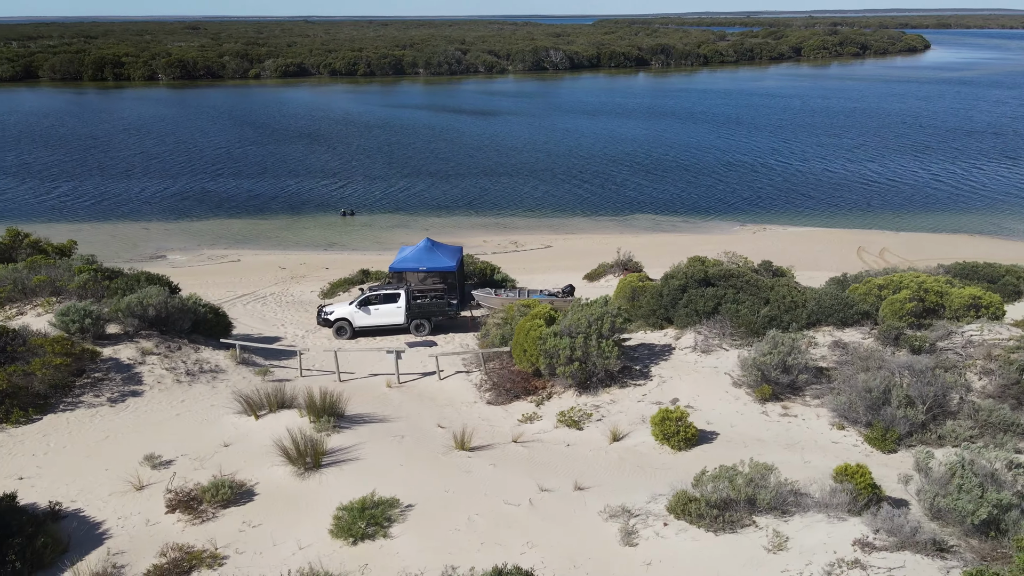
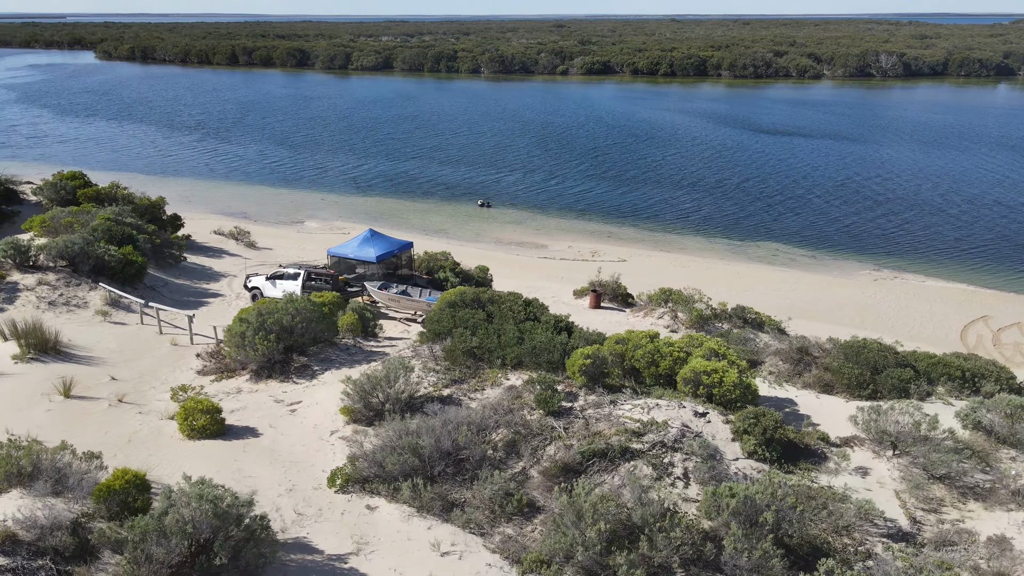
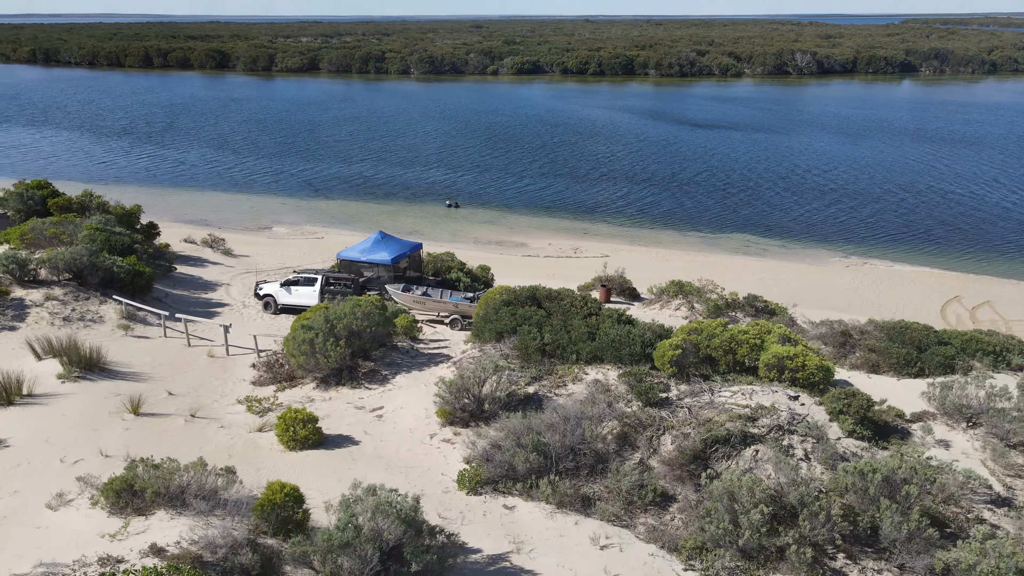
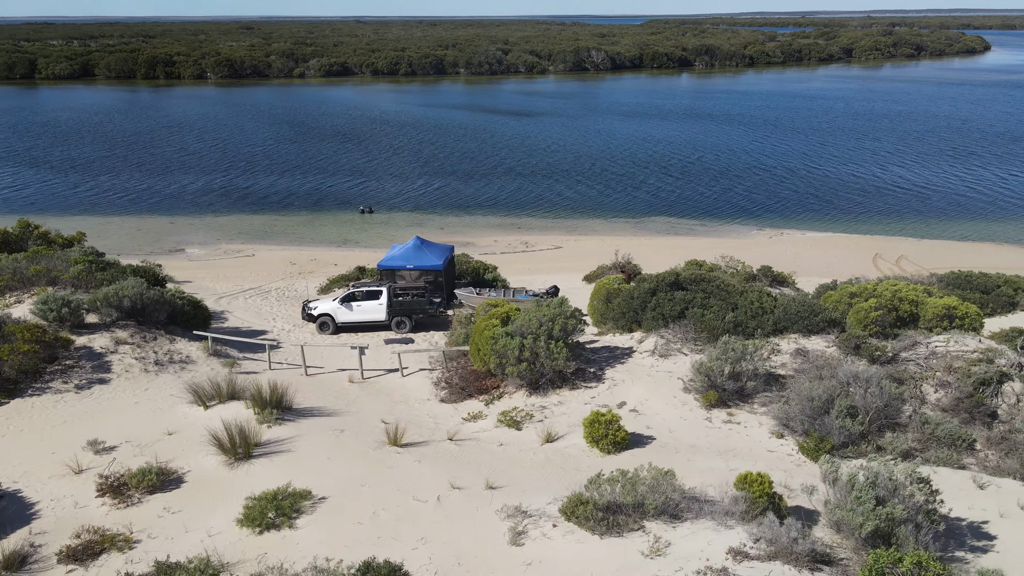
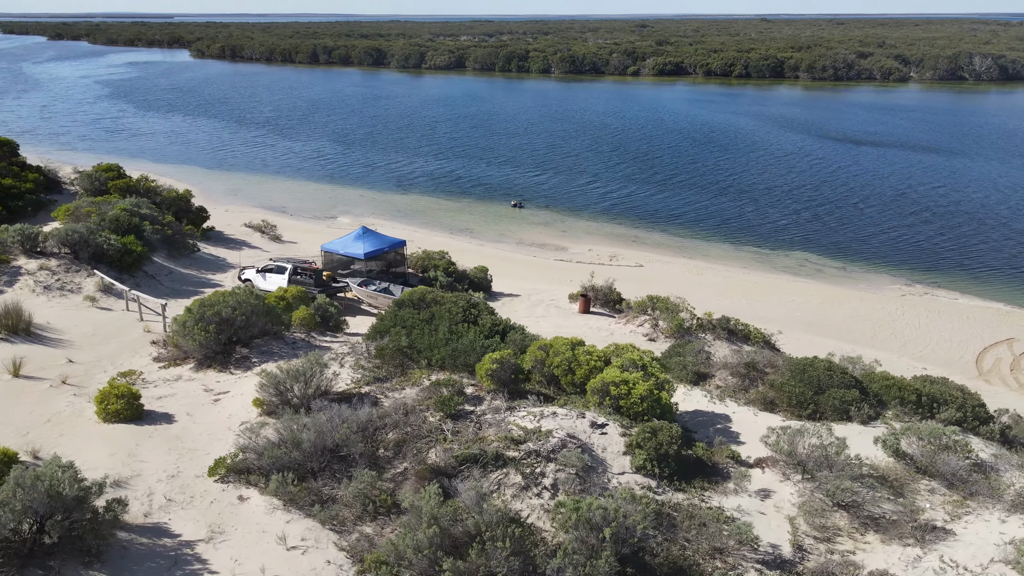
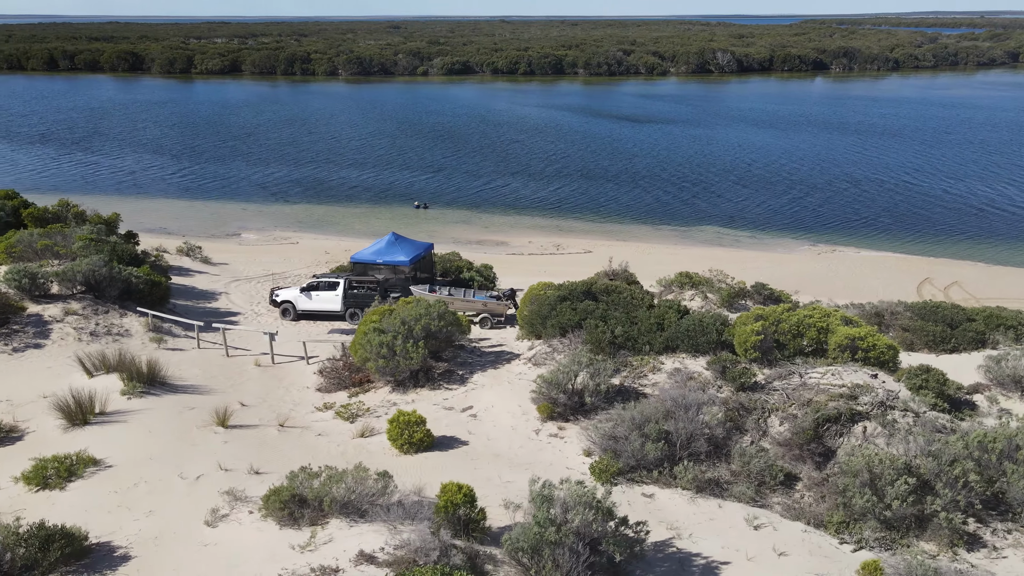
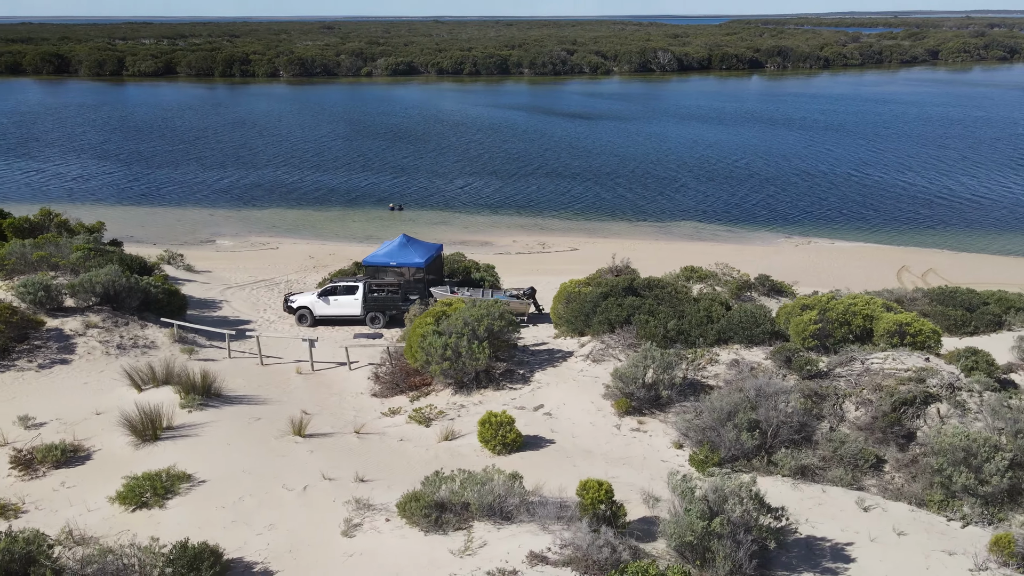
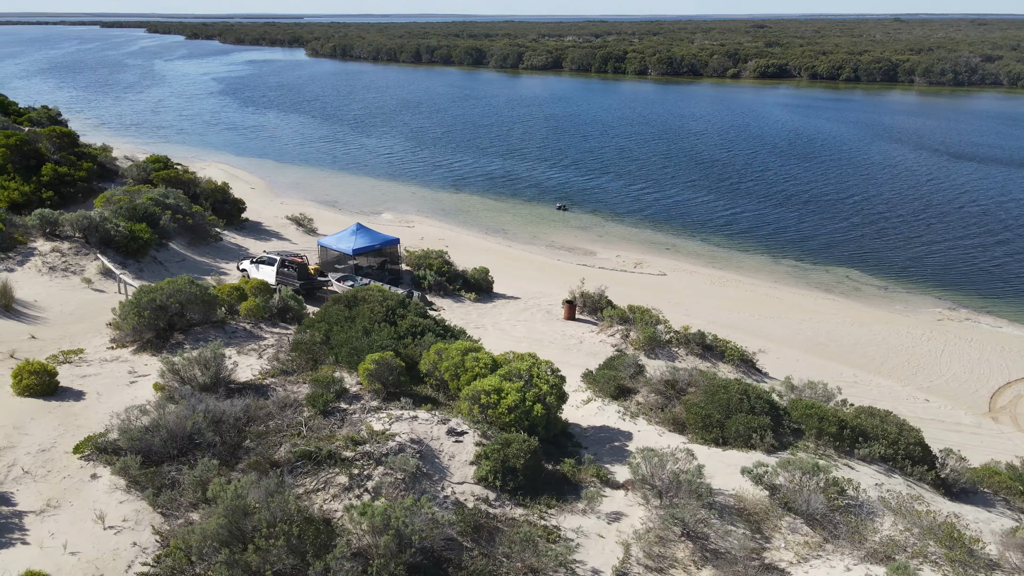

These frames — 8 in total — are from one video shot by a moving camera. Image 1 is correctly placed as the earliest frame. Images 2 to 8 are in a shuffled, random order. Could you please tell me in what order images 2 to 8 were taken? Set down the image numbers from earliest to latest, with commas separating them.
4, 7, 6, 3, 2, 5, 8
